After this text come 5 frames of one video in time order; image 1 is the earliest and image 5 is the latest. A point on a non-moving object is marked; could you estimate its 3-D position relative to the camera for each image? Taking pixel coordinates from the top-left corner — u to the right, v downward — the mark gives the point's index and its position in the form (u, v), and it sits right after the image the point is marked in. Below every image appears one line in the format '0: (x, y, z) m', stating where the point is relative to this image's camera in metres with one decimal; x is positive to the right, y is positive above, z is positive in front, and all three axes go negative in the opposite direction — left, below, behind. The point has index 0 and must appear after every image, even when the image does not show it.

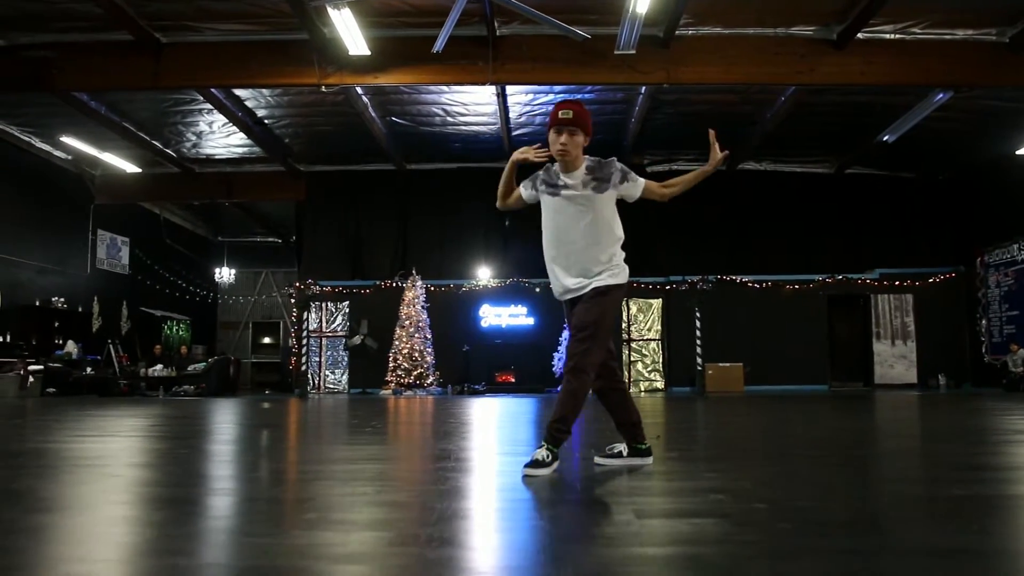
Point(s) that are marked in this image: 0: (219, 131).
0: (-3.5, +1.9, +10.8) m
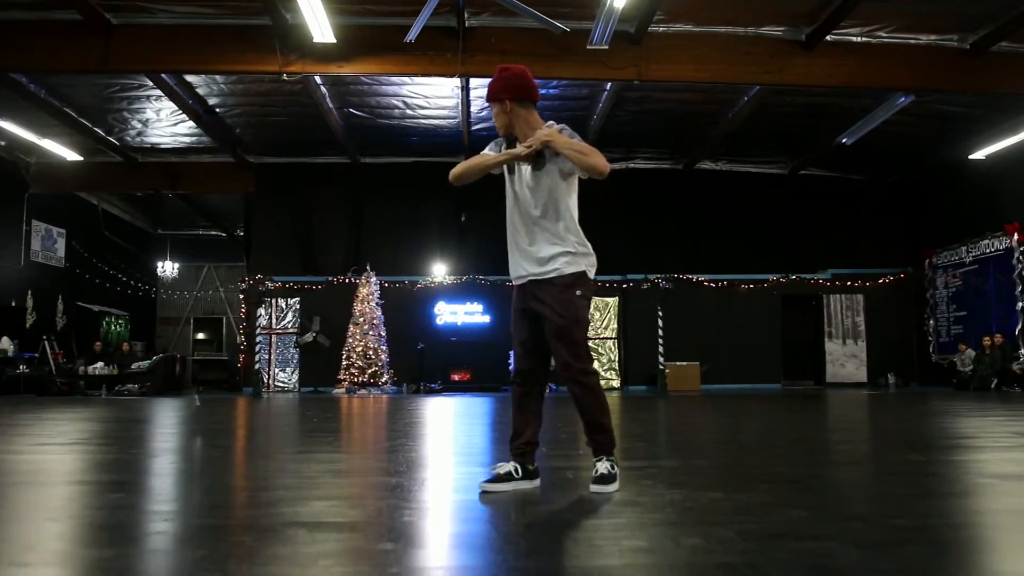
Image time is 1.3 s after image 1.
0: (-3.9, +1.9, +10.4) m
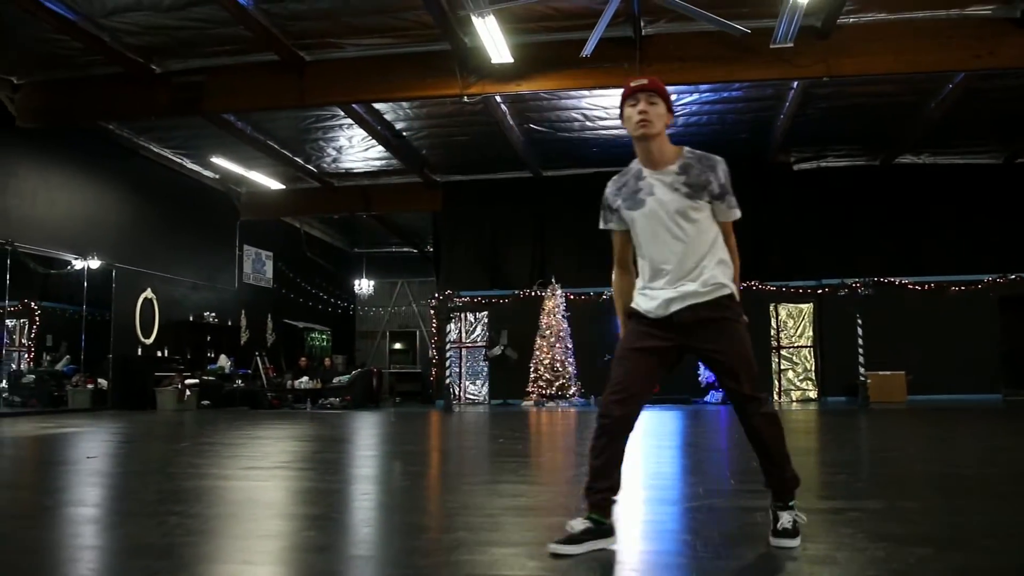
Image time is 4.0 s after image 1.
0: (-1.8, +1.7, +10.9) m
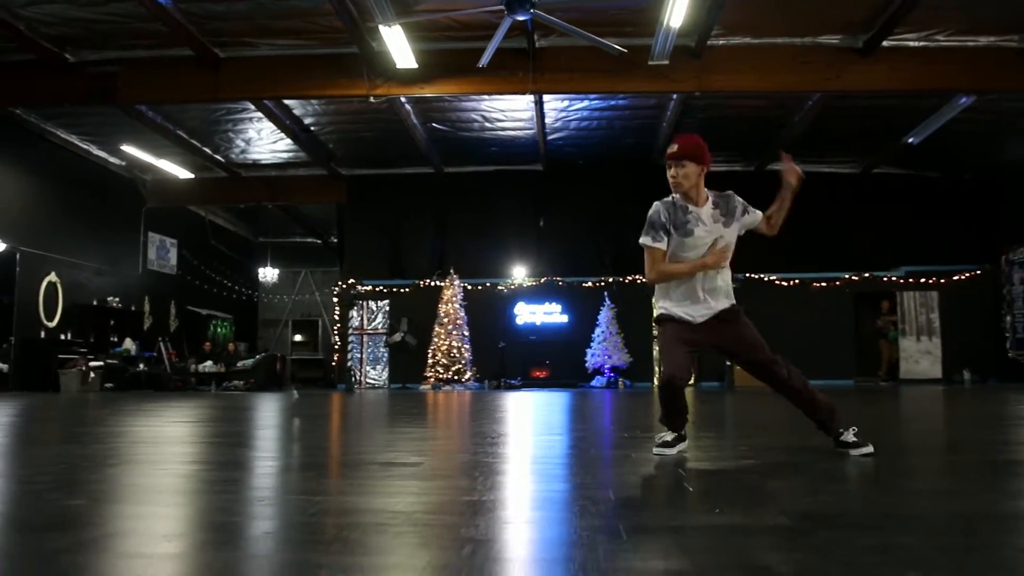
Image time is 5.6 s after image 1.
0: (-3.1, +1.9, +11.3) m
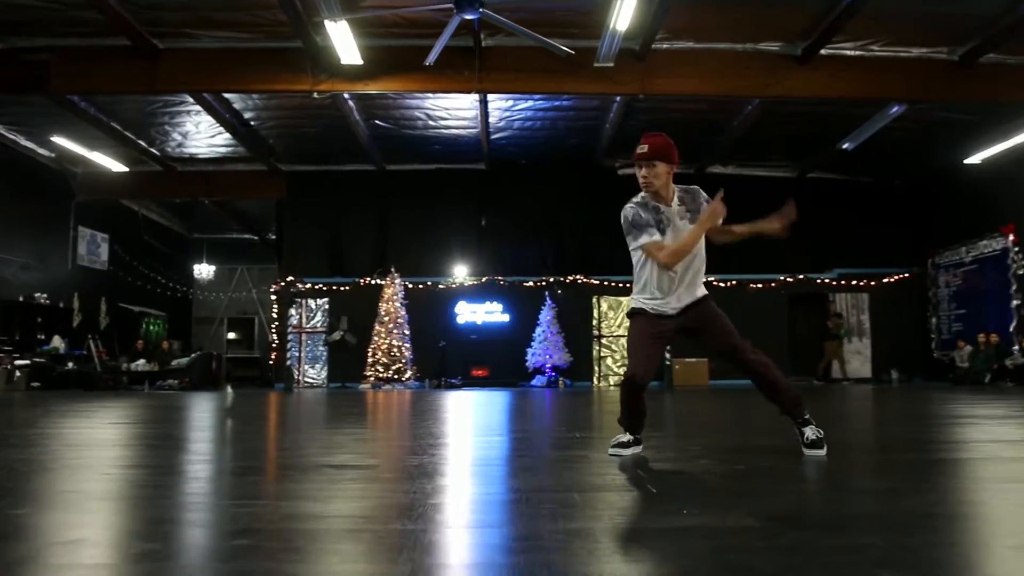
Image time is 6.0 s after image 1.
0: (-3.7, +1.9, +11.1) m
